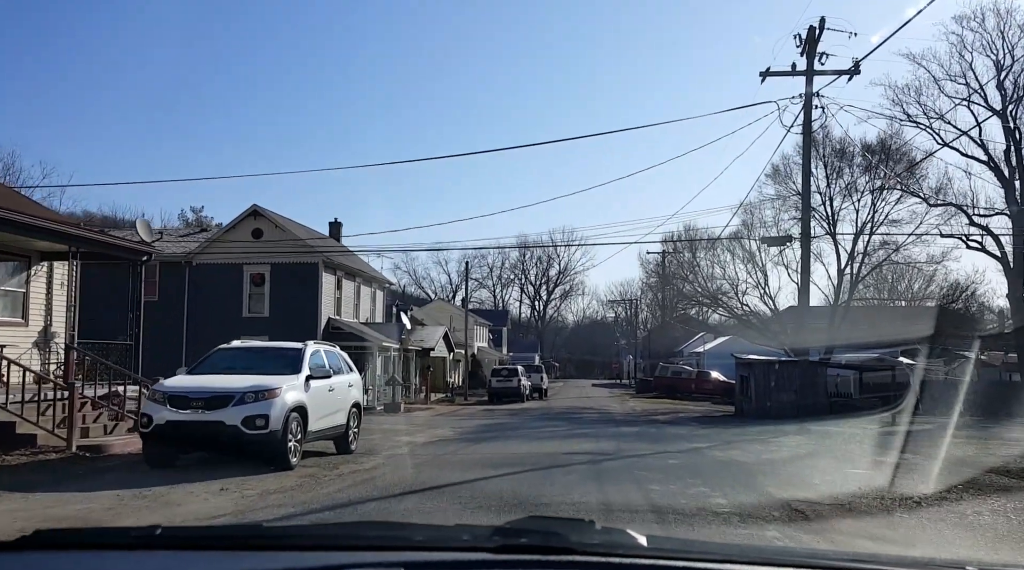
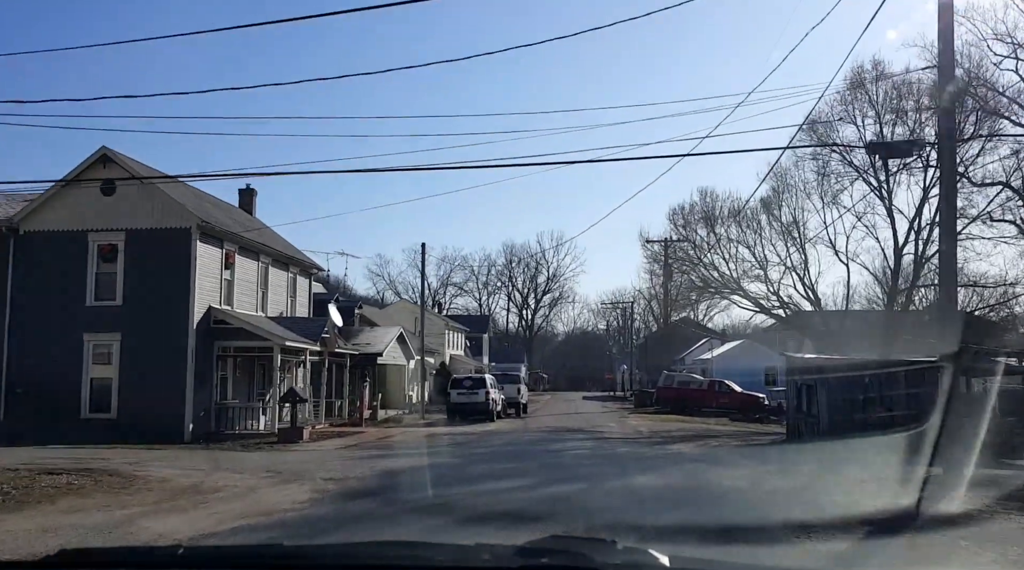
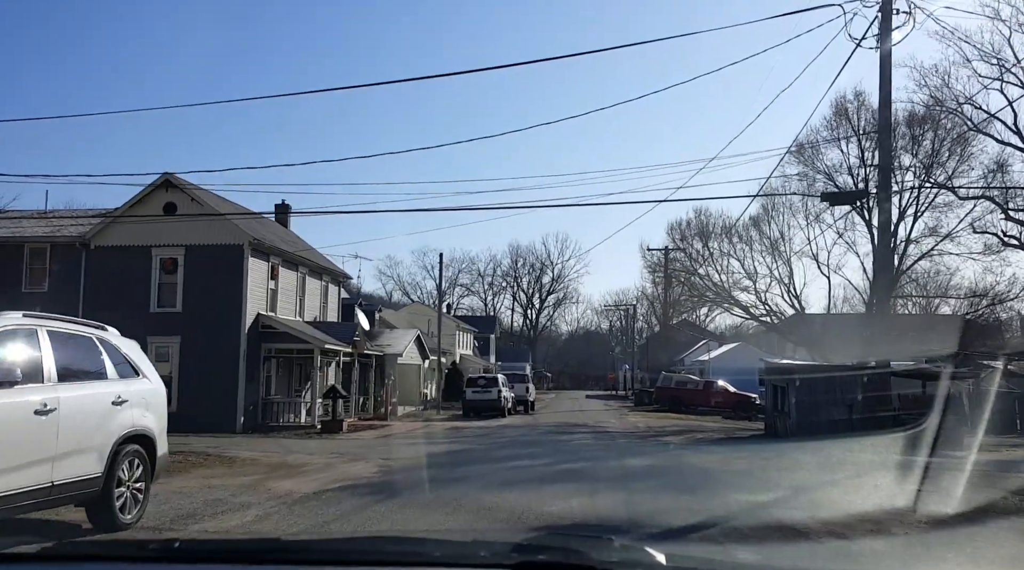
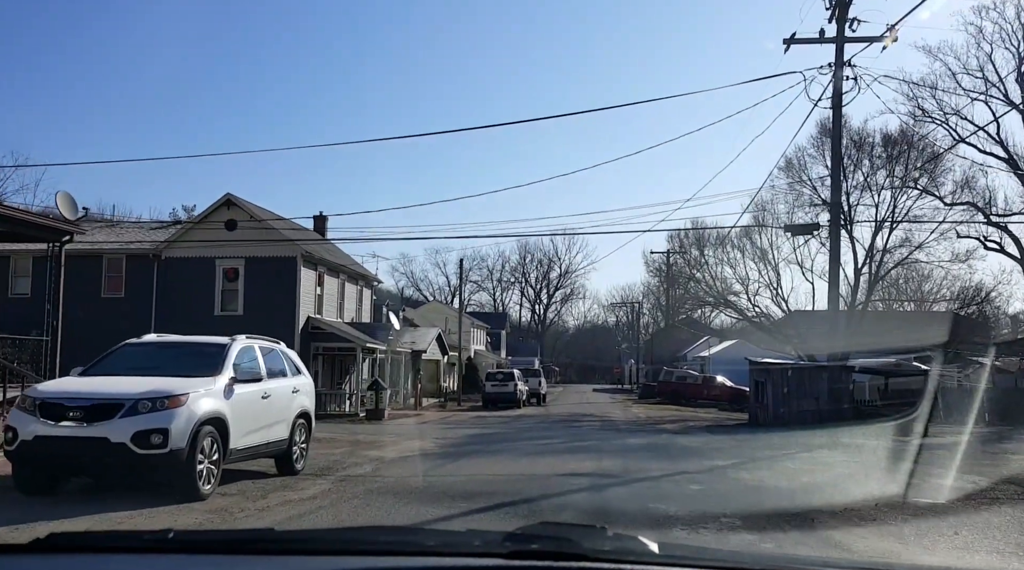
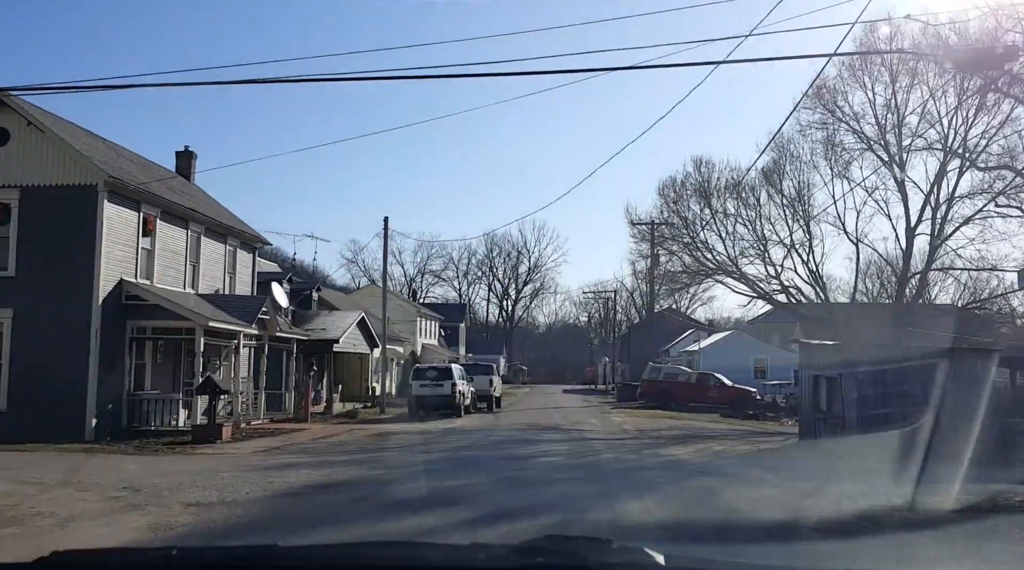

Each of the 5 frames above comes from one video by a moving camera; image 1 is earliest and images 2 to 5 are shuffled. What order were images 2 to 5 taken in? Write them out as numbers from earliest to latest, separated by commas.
4, 3, 2, 5
